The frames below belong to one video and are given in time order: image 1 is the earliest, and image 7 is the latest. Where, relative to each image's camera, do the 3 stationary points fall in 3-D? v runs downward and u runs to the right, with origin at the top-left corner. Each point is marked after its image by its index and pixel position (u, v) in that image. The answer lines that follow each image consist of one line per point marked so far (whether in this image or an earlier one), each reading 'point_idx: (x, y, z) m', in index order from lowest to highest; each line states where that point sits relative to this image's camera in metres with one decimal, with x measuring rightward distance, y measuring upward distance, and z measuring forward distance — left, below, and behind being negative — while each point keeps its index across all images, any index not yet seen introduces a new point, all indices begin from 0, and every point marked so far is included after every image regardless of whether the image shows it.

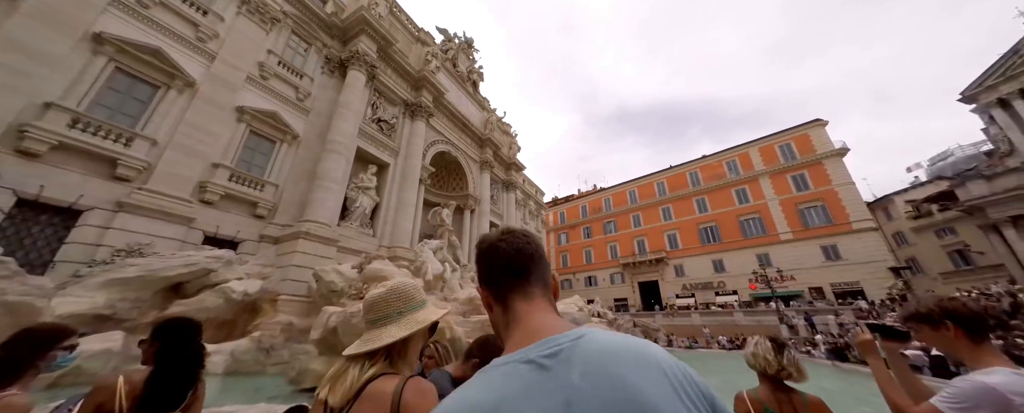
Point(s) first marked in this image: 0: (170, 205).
0: (-9.0, 0.0, +7.9) m
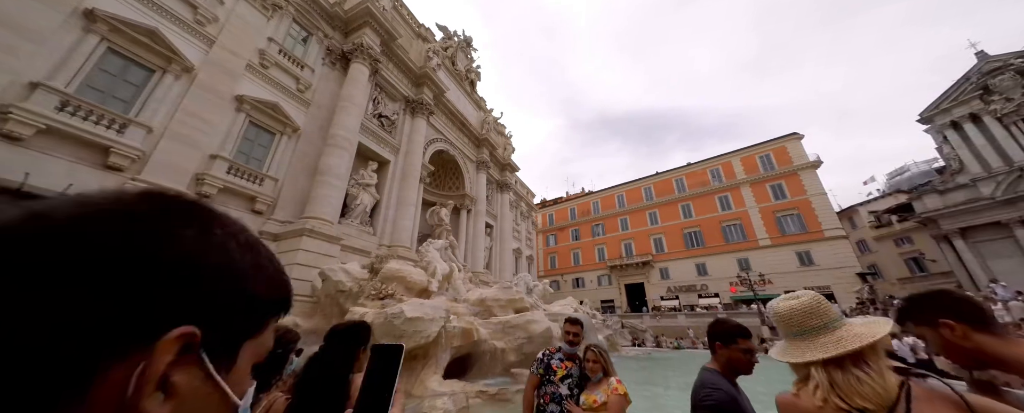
0: (-8.5, +0.2, +7.4) m
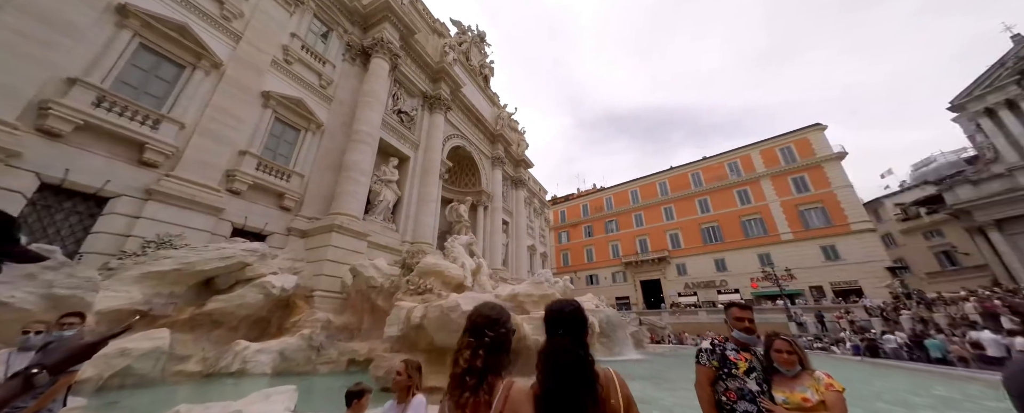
0: (-7.7, +0.3, +7.3) m
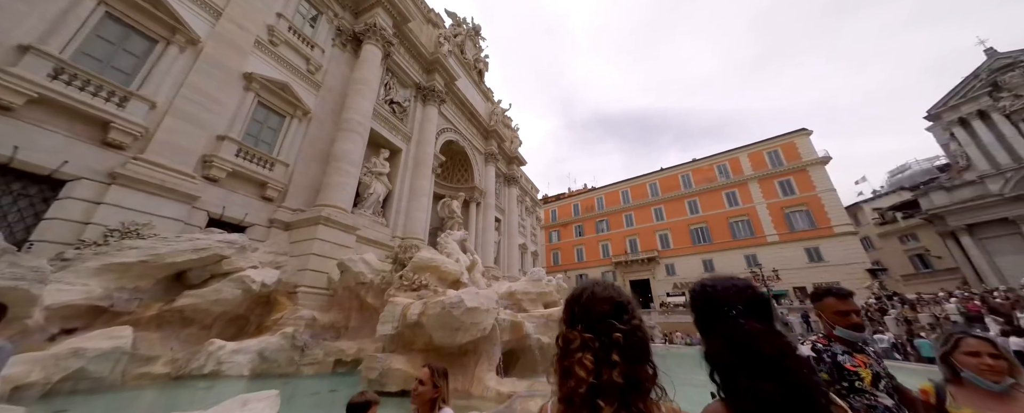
0: (-7.6, +0.6, +6.7) m
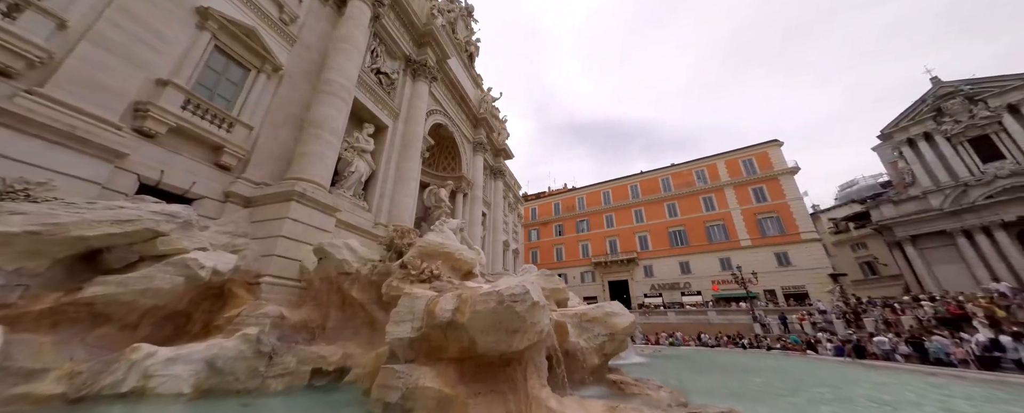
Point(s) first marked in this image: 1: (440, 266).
0: (-7.1, +1.3, +4.9) m
1: (-1.3, -1.1, +5.2) m
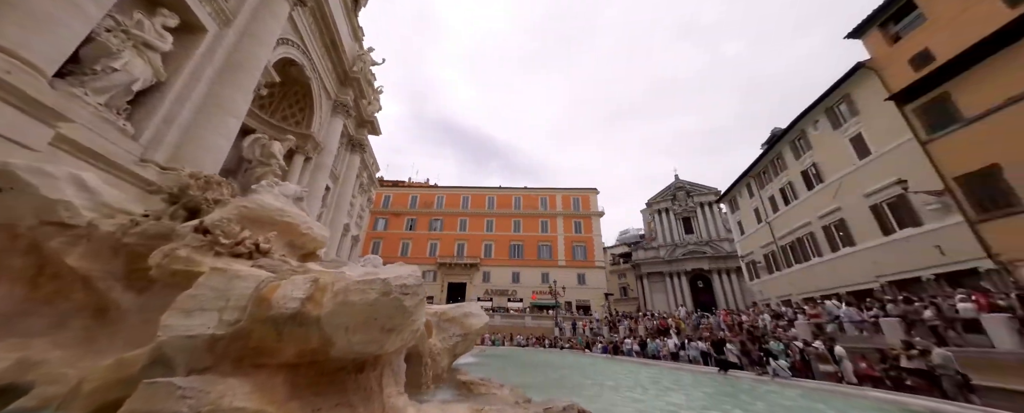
0: (-7.5, +3.1, +1.1) m
1: (-3.1, -0.4, +3.8) m
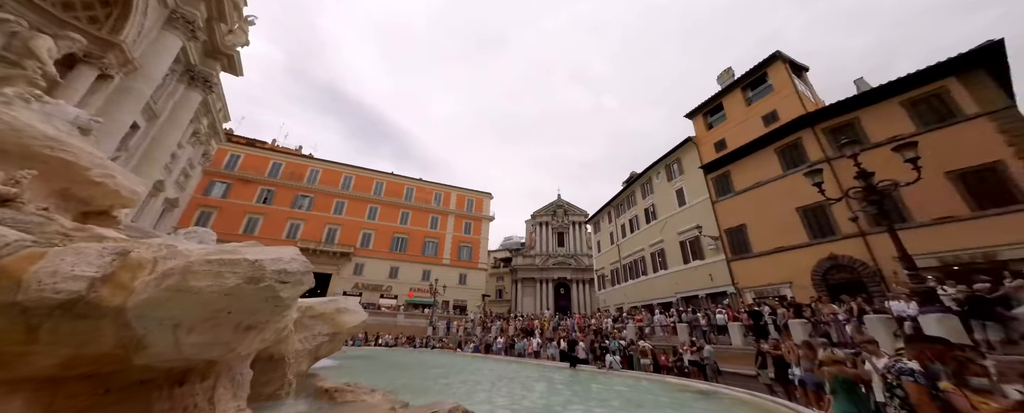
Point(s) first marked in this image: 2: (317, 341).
0: (-6.5, +4.3, -1.6) m
1: (-4.0, +0.2, +2.4) m
2: (-2.7, -1.9, +4.2) m
